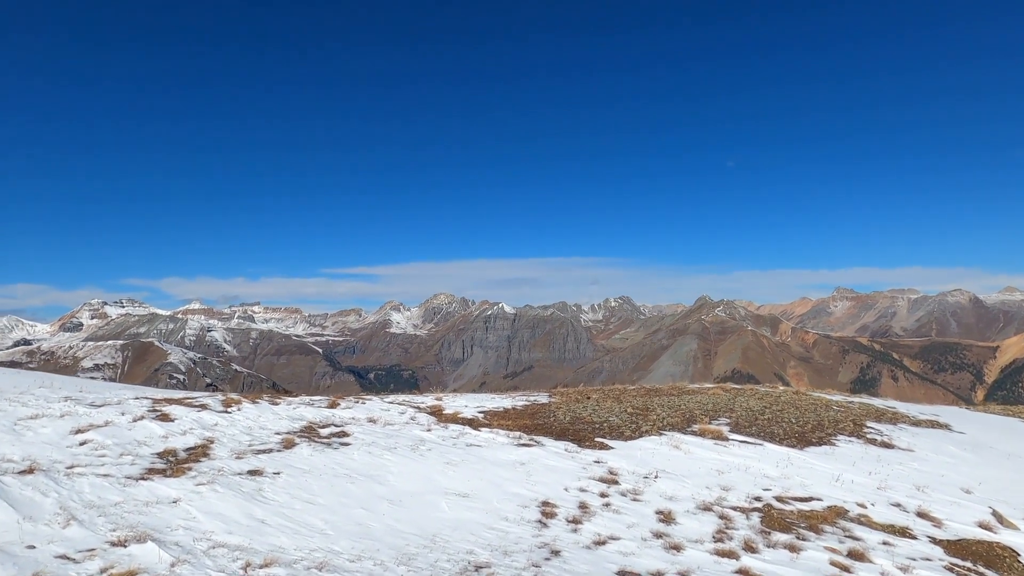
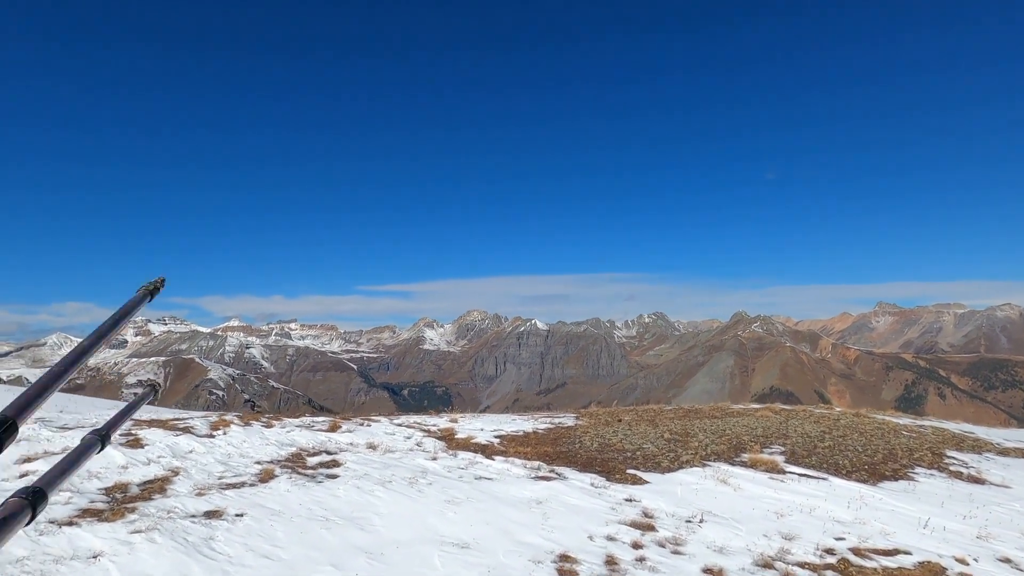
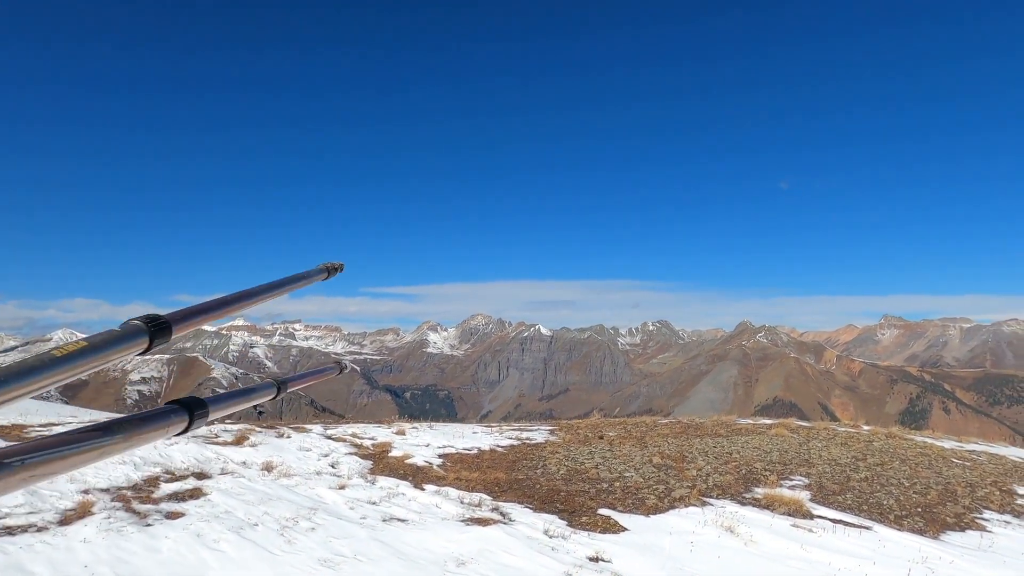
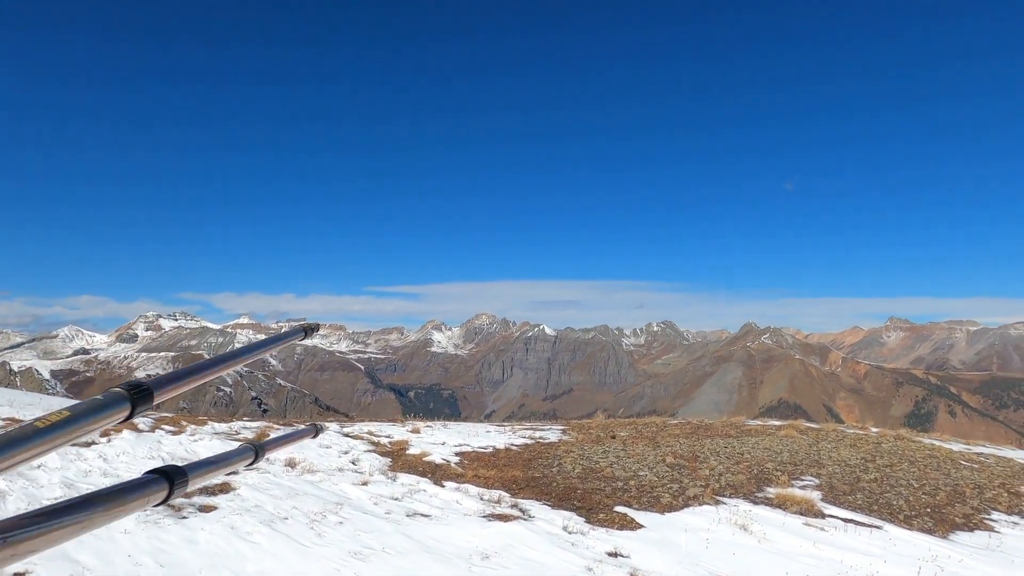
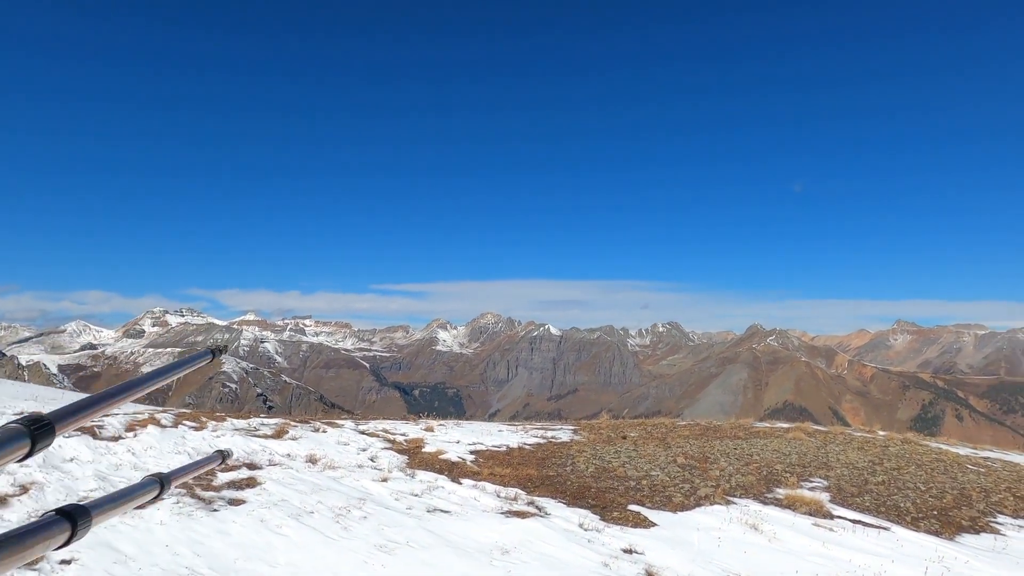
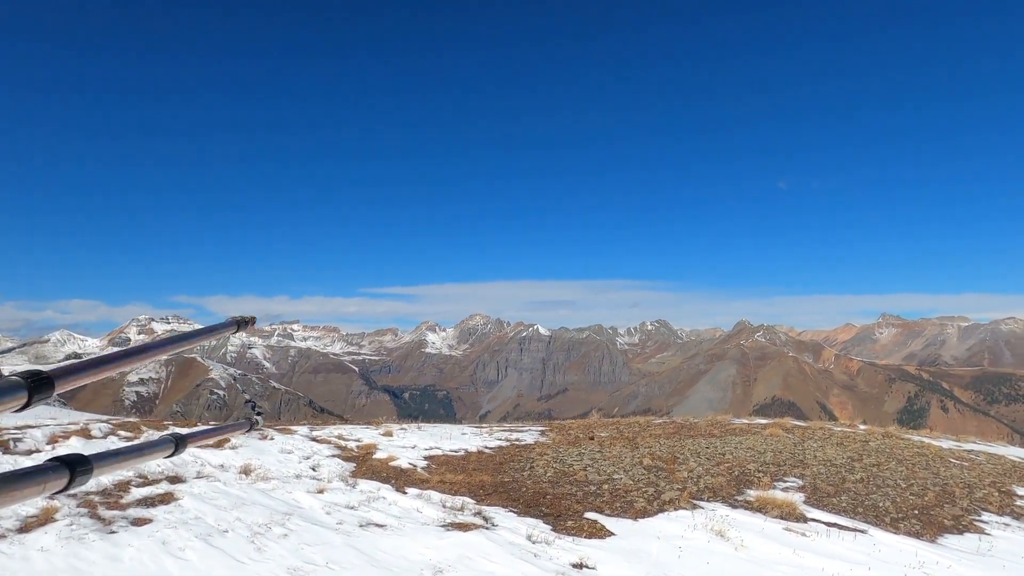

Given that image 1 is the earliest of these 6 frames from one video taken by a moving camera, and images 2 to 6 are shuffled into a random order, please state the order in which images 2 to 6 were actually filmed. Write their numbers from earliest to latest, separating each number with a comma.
2, 5, 4, 3, 6
